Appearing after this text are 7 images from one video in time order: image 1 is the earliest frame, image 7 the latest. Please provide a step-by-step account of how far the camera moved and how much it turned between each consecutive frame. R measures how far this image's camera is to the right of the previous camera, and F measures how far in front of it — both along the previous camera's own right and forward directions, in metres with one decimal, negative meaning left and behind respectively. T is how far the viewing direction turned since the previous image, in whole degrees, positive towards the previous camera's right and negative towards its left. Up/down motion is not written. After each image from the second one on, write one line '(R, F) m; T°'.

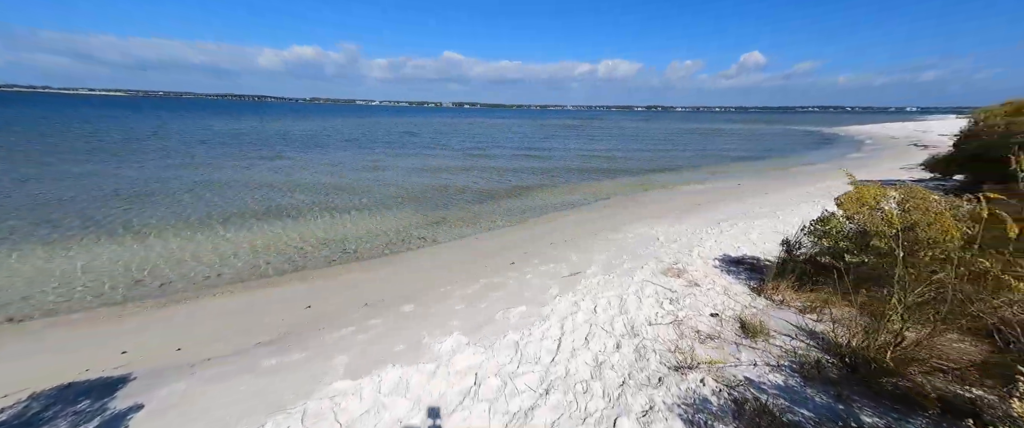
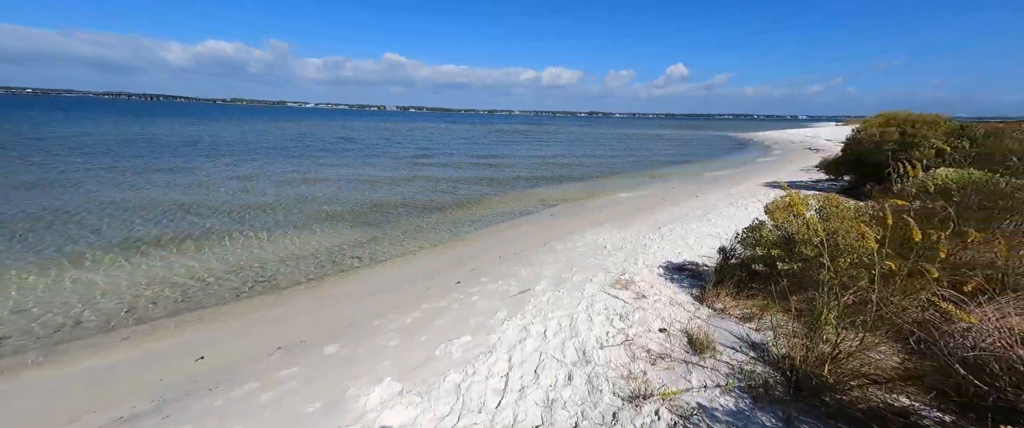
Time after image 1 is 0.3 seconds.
(+0.1, +0.3) m; +9°
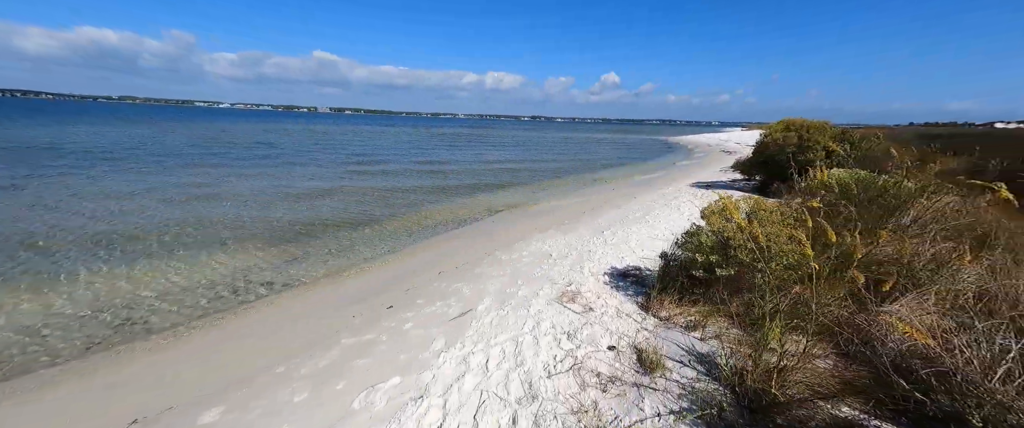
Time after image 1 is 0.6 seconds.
(+0.2, +0.4) m; +9°
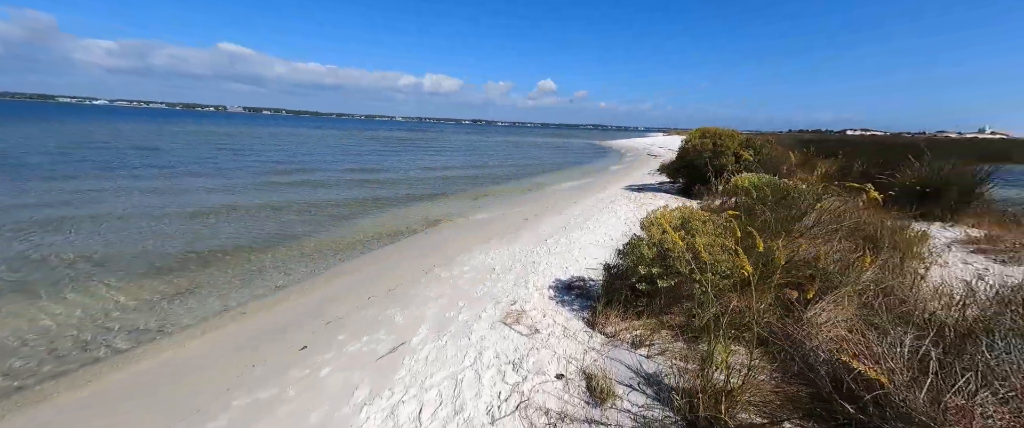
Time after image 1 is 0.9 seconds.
(+0.1, +0.4) m; +10°
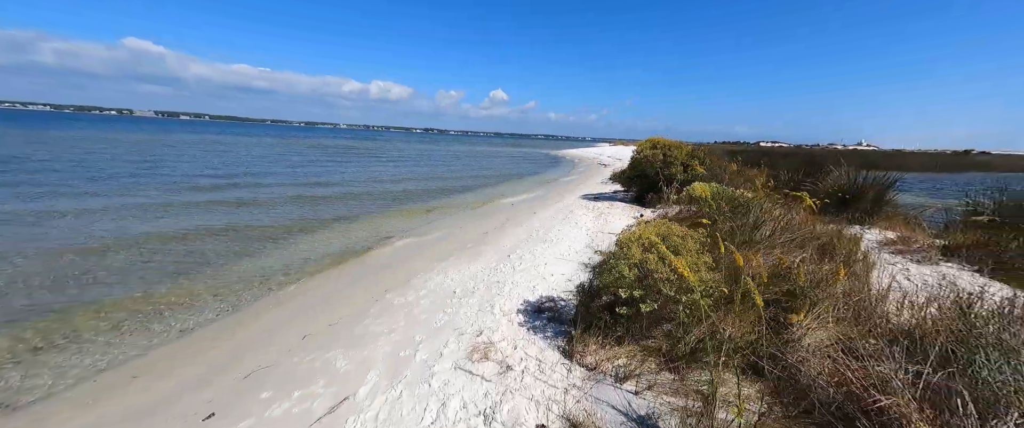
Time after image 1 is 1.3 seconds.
(-0.1, +0.5) m; +8°
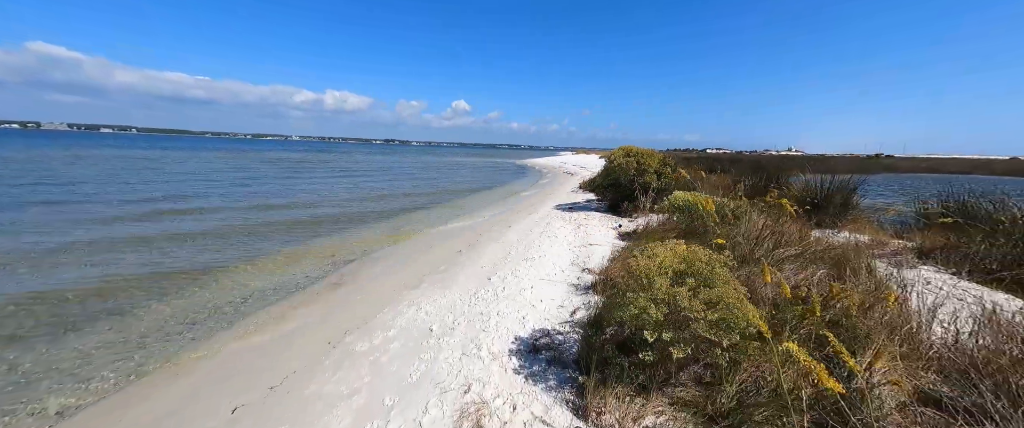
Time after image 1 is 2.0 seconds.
(-0.2, +0.7) m; +6°
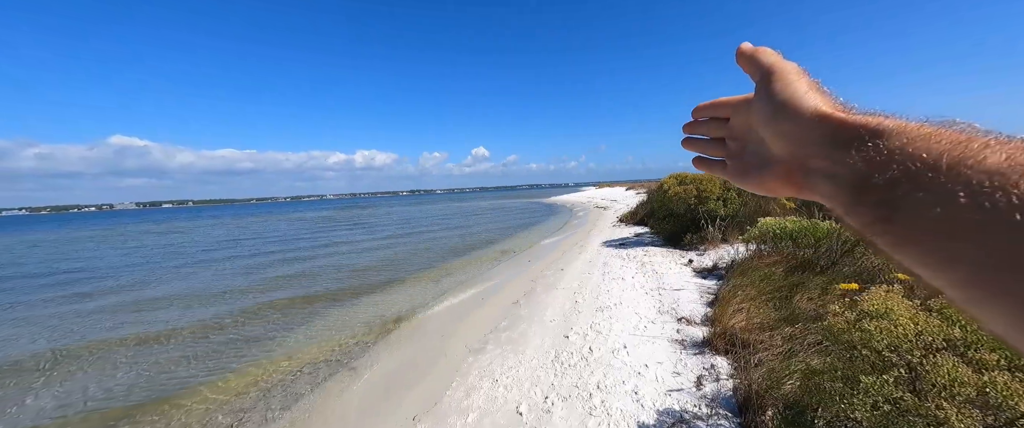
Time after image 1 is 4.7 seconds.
(-0.8, +0.7) m; -4°
